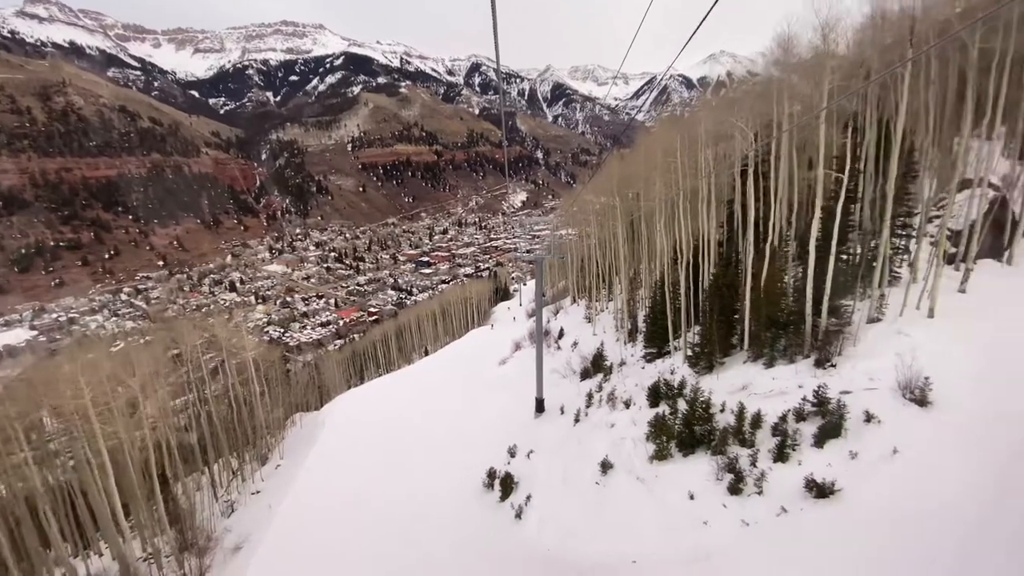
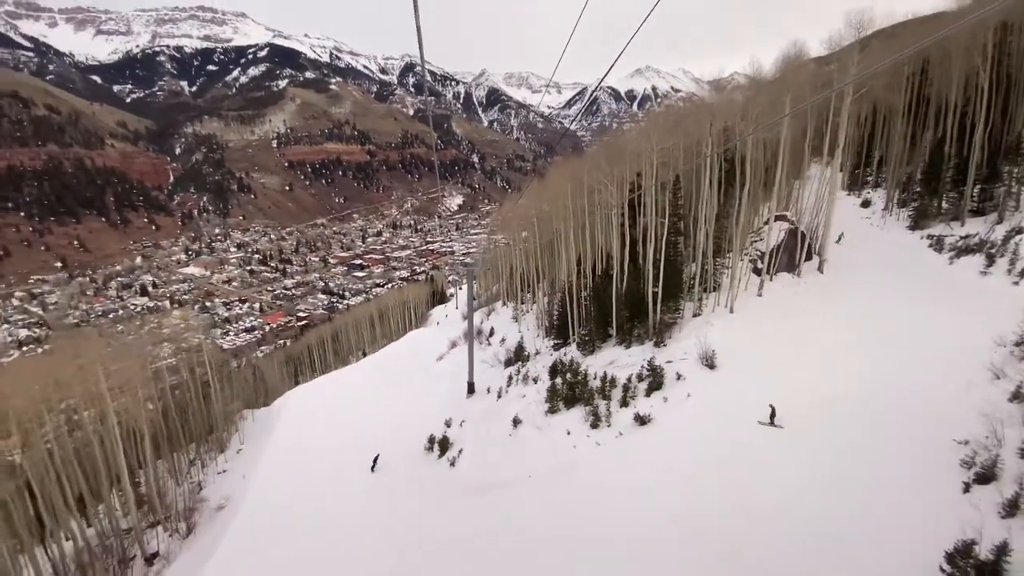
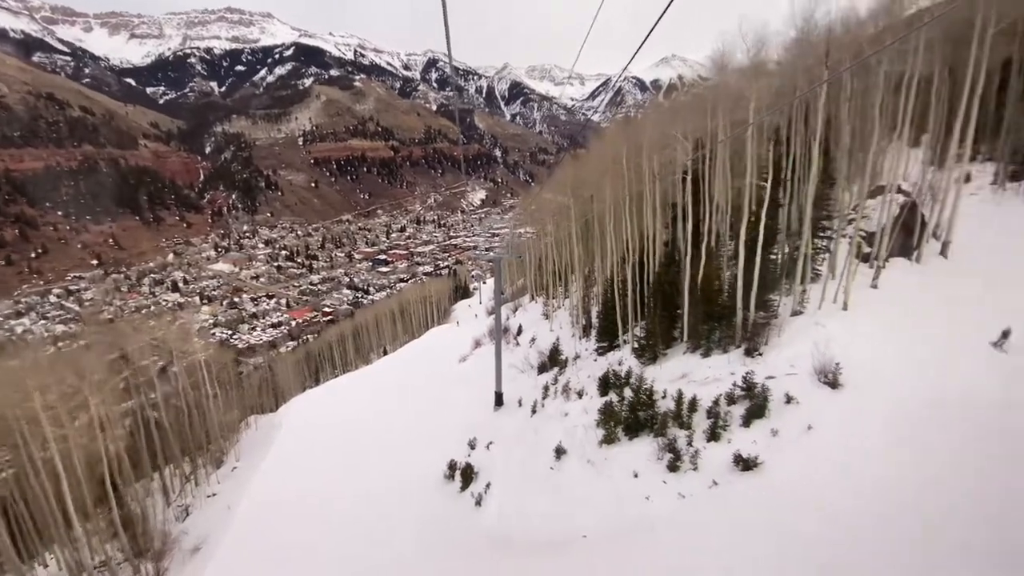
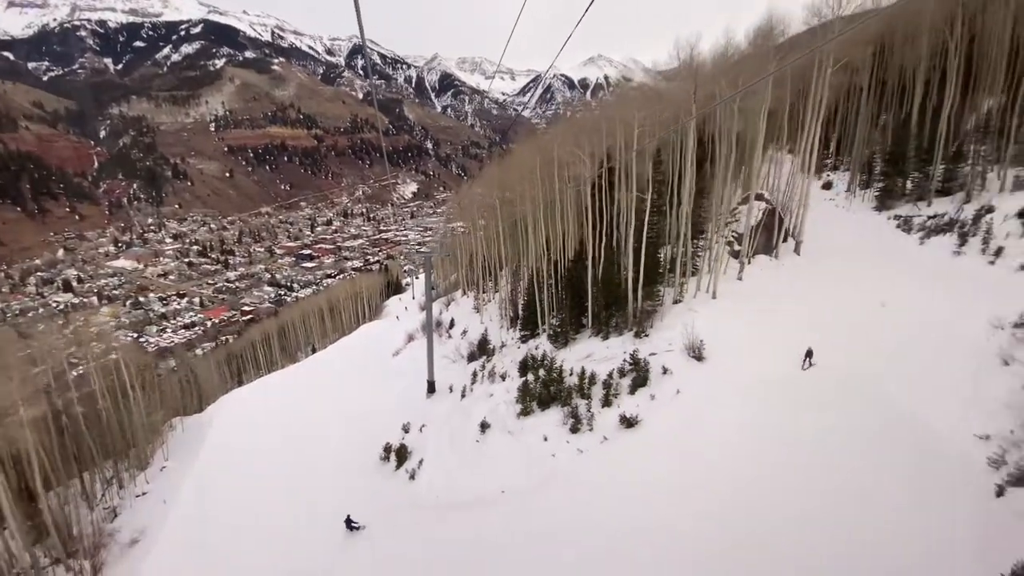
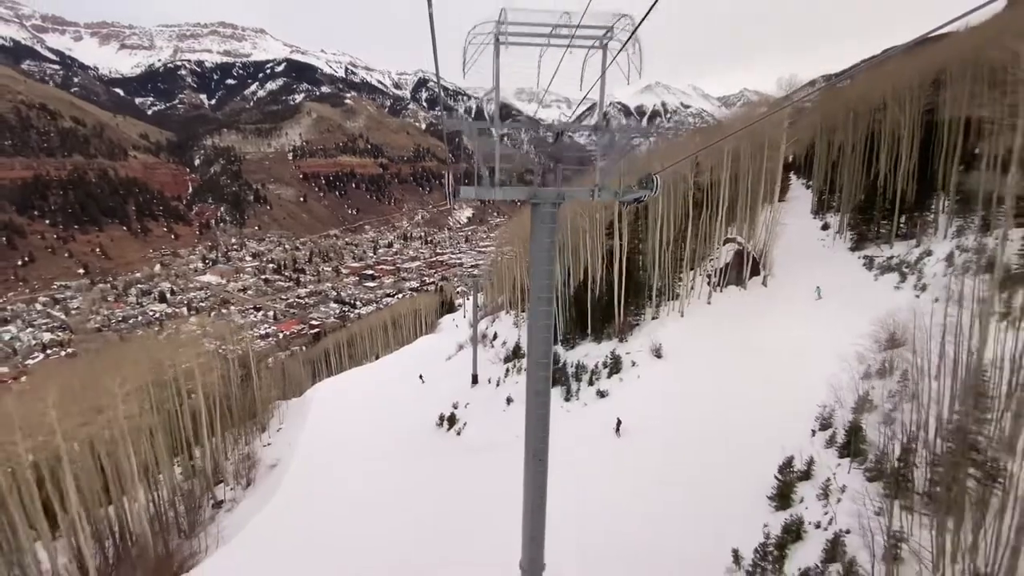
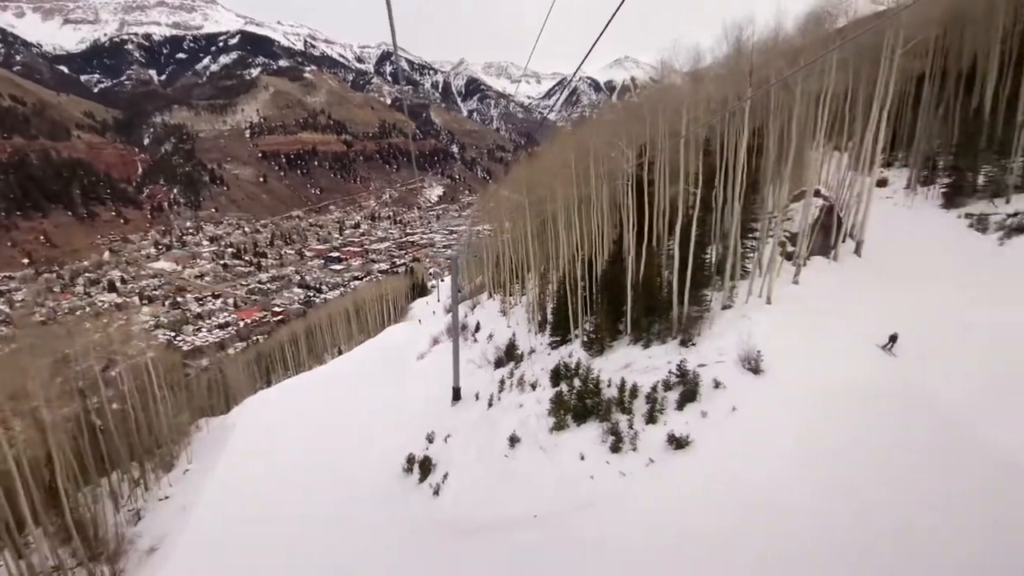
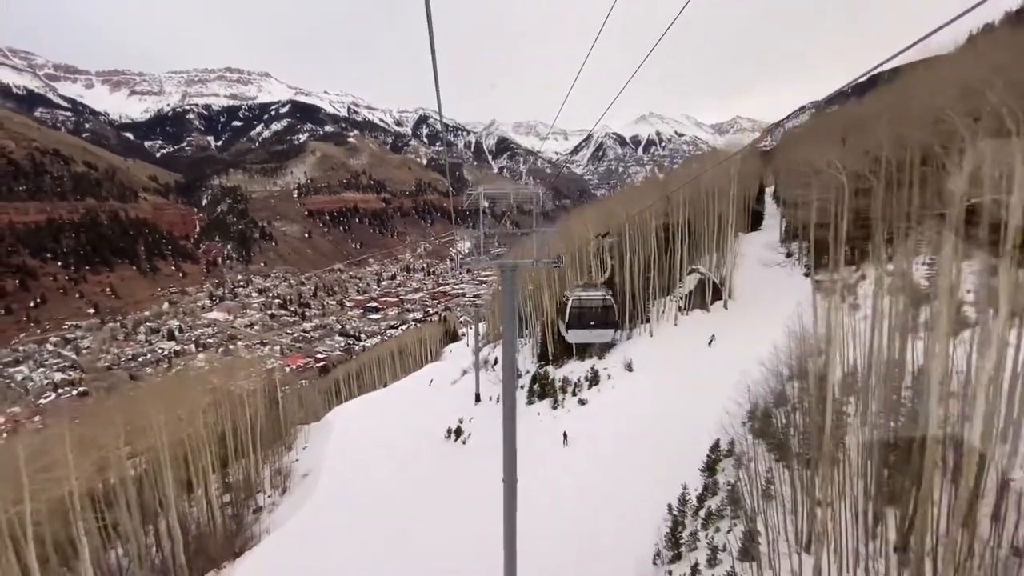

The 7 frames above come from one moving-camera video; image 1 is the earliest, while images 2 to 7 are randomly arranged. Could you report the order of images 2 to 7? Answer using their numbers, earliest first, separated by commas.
3, 6, 4, 2, 5, 7
